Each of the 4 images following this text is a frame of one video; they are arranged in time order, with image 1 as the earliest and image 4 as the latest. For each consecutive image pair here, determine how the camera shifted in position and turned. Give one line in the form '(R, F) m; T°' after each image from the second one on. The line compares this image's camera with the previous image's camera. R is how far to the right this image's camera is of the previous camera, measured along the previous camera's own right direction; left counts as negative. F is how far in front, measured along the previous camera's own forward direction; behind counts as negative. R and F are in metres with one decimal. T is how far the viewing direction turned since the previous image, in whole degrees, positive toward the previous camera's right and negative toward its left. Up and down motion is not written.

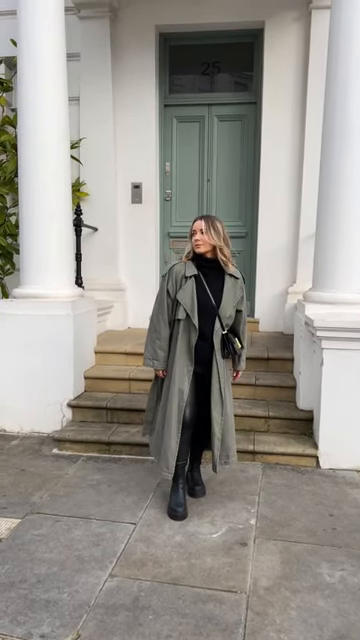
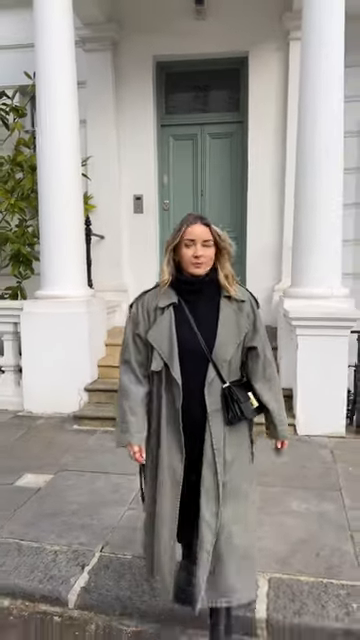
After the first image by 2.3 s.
(0.0, -0.7) m; 0°
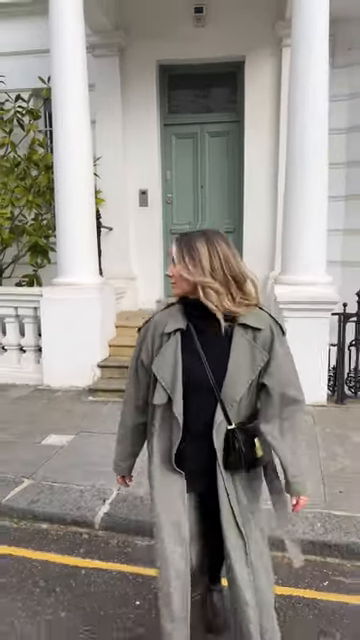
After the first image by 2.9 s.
(0.0, -0.6) m; 0°
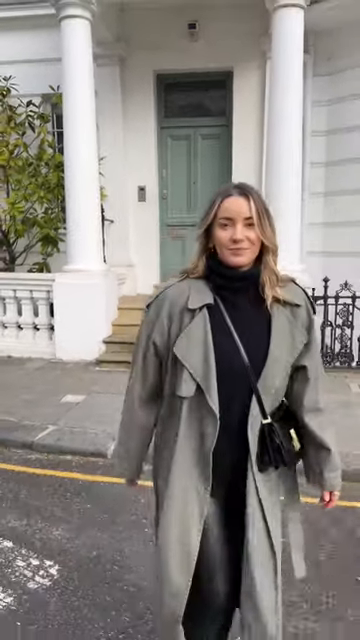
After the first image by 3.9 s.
(0.0, -0.9) m; +1°
